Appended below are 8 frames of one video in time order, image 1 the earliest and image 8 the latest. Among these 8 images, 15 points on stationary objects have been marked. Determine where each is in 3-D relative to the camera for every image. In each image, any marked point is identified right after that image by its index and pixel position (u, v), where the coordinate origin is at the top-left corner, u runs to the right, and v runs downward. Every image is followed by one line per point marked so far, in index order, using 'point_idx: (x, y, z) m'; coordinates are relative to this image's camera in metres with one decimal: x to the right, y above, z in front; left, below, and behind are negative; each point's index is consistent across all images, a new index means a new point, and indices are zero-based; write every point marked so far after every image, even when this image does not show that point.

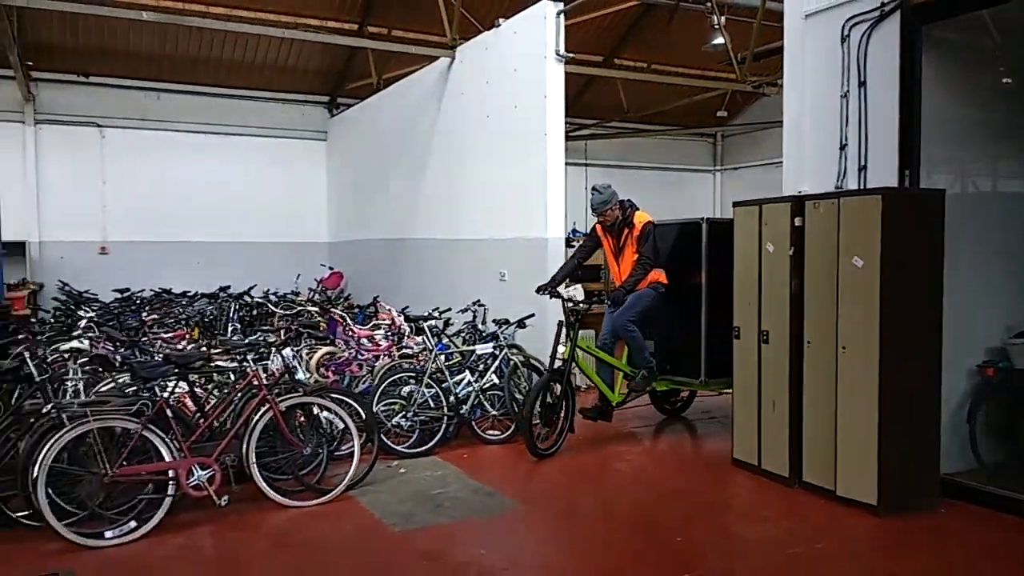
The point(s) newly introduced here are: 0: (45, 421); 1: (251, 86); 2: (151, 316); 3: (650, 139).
0: (-1.9, -0.5, +3.2) m
1: (-3.2, +2.5, +9.6) m
2: (-2.6, -0.2, +5.6) m
3: (+2.1, +2.2, +11.8) m
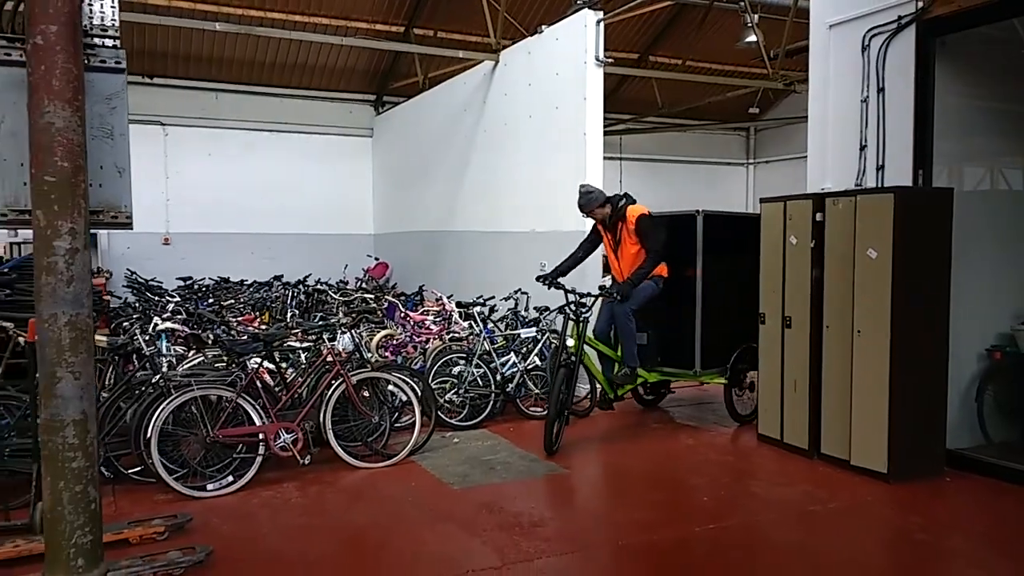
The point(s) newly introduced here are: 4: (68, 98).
0: (-1.7, -0.5, +3.7) m
1: (-2.7, +2.6, +10.2) m
2: (-2.3, -0.1, +6.1) m
3: (+2.7, +2.4, +12.1) m
4: (-1.1, +0.5, +1.9) m
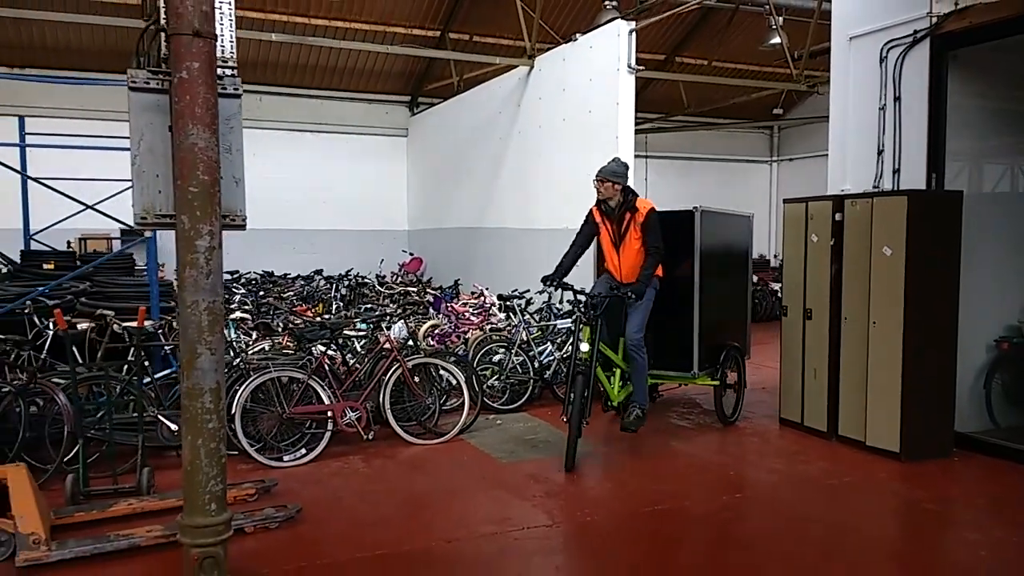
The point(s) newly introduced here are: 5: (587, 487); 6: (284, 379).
0: (-1.5, -0.4, +4.1) m
1: (-2.3, +2.7, +10.6) m
2: (-2.0, 0.0, +6.6) m
3: (+3.1, +2.5, +12.4) m
4: (-0.9, +0.5, +2.3) m
5: (+0.4, -1.0, +3.7) m
6: (-1.2, -0.5, +4.0) m
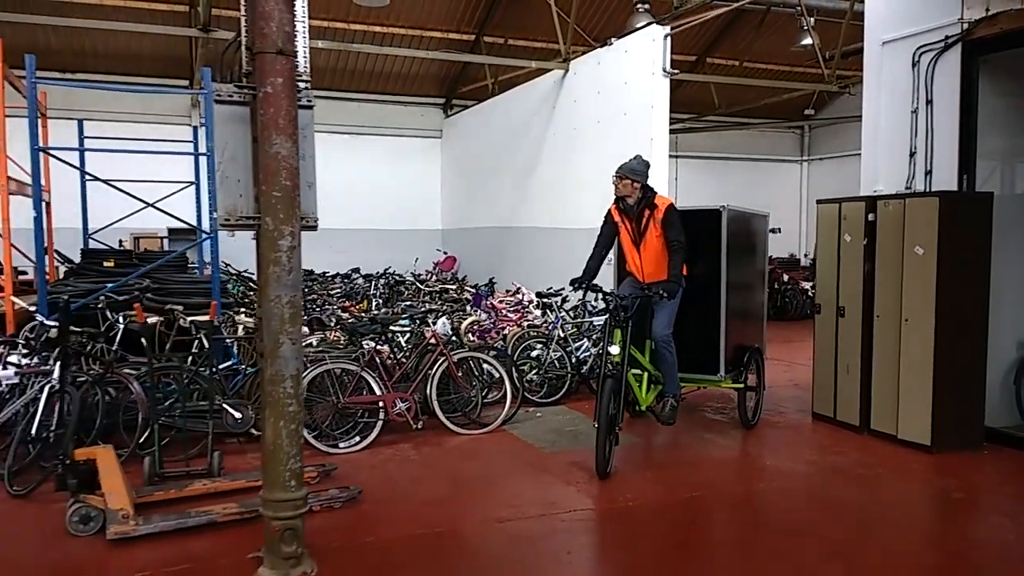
0: (-1.2, -0.4, +4.4) m
1: (-1.9, +2.8, +10.8) m
2: (-1.7, 0.0, +6.8) m
3: (+3.6, +2.5, +12.4) m
4: (-0.7, +0.5, +2.5) m
5: (+0.6, -0.9, +3.9) m
6: (-1.0, -0.5, +4.3) m
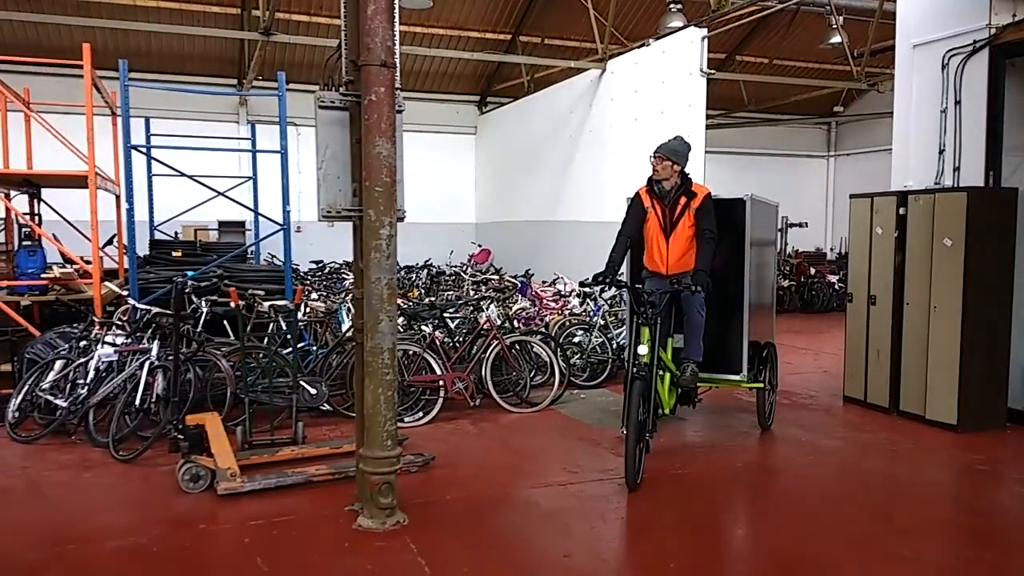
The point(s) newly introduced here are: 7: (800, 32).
0: (-0.9, -0.3, +4.7) m
1: (-1.4, +2.9, +11.2) m
2: (-1.3, +0.1, +7.2) m
3: (+4.1, +2.6, +12.7) m
4: (-0.4, +0.6, +2.9) m
5: (+0.9, -0.9, +4.3) m
6: (-0.6, -0.4, +4.6) m
7: (+3.9, +3.5, +10.6) m
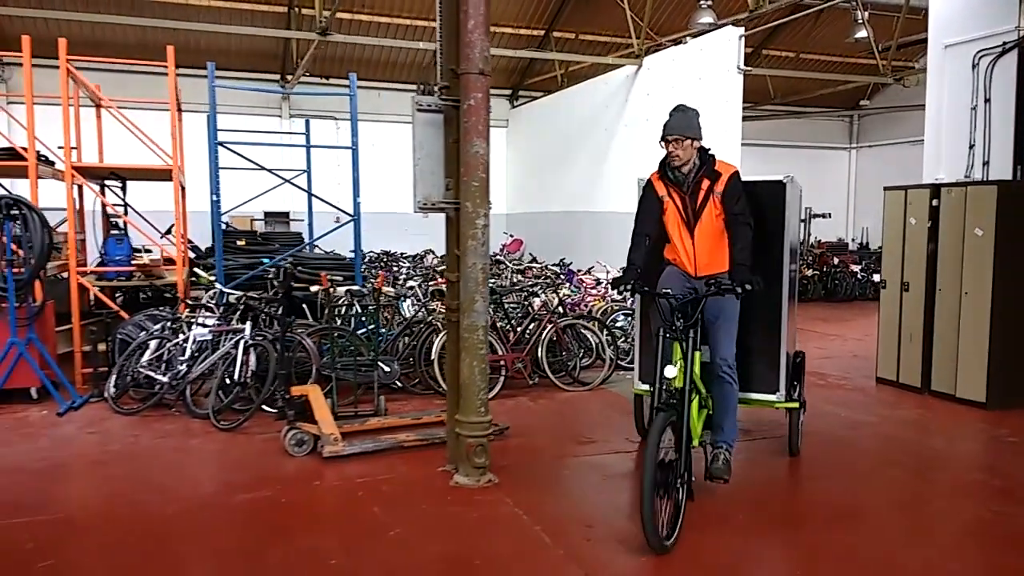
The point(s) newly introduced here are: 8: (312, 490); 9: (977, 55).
0: (-0.6, -0.3, +5.1) m
1: (-0.9, +3.0, +11.5) m
2: (-0.9, +0.2, +7.6) m
3: (+4.6, +2.8, +12.9) m
4: (-0.1, +0.6, +3.2) m
5: (+1.2, -0.8, +4.6) m
6: (-0.3, -0.3, +5.0) m
7: (+4.4, +3.6, +10.9) m
8: (-0.9, -0.9, +3.4) m
9: (+3.1, +1.6, +5.2) m
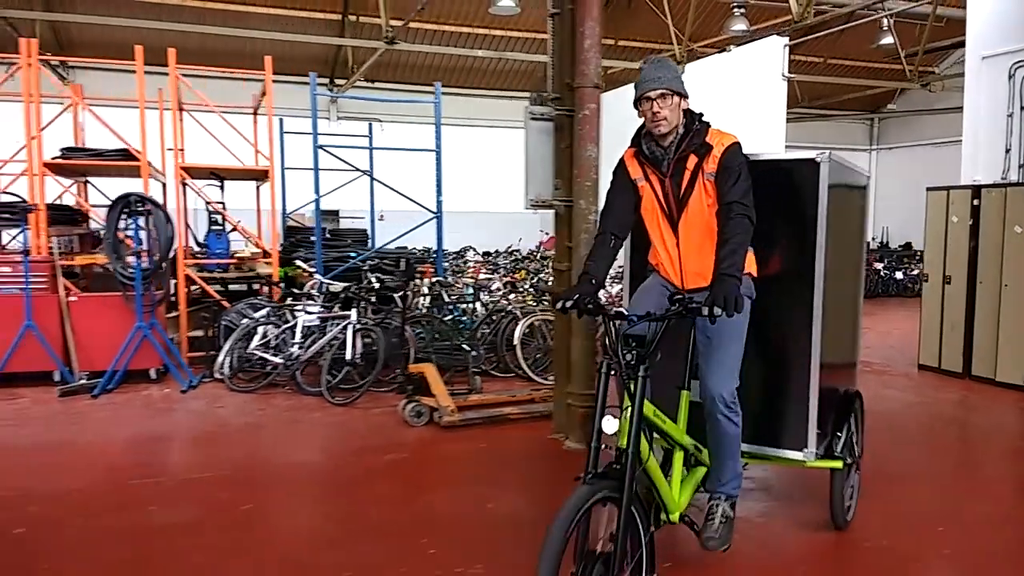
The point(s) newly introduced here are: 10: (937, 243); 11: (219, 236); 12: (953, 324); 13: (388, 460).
0: (0.0, -0.2, +5.5) m
1: (-0.4, +3.1, +12.0) m
2: (-0.4, +0.3, +8.0) m
3: (+5.2, +2.8, +13.3) m
4: (+0.4, +0.7, +3.7) m
5: (+1.8, -0.7, +5.0) m
6: (+0.2, -0.2, +5.4) m
7: (+4.9, +3.7, +11.3) m
8: (-0.4, -0.8, +3.8) m
9: (+3.6, +1.6, +5.6) m
10: (+3.1, +0.3, +5.8) m
11: (-2.2, +0.4, +6.0) m
12: (+3.2, -0.3, +5.7) m
13: (-0.6, -0.8, +3.8) m
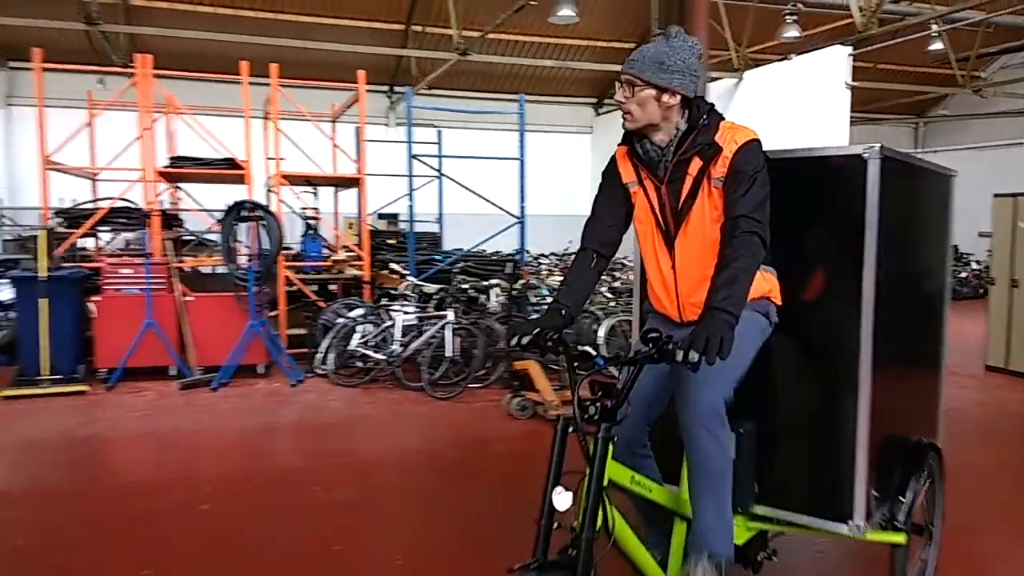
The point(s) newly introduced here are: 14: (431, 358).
0: (+0.6, -0.2, +5.8) m
1: (+0.4, +3.1, +12.3) m
2: (+0.3, +0.2, +8.3) m
3: (+6.0, +2.8, +13.5) m
4: (+1.0, +0.7, +4.0) m
5: (+2.3, -0.8, +5.3) m
6: (+0.8, -0.3, +5.7) m
7: (+5.7, +3.6, +11.4) m
8: (+0.2, -0.8, +4.1) m
9: (+4.3, +1.6, +5.8) m
10: (+3.8, +0.3, +6.0) m
11: (-1.6, +0.4, +6.3) m
12: (+3.8, -0.3, +5.9) m
13: (-0.1, -0.8, +4.1) m
14: (-0.5, -0.5, +5.2) m
